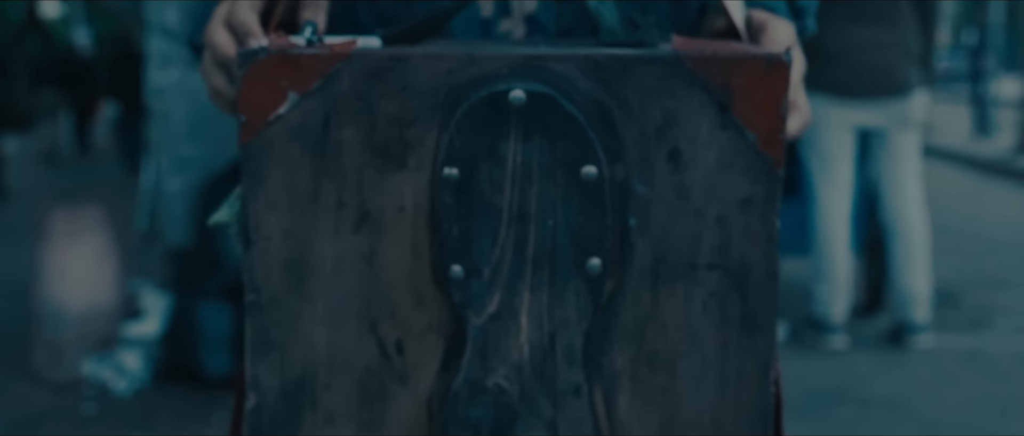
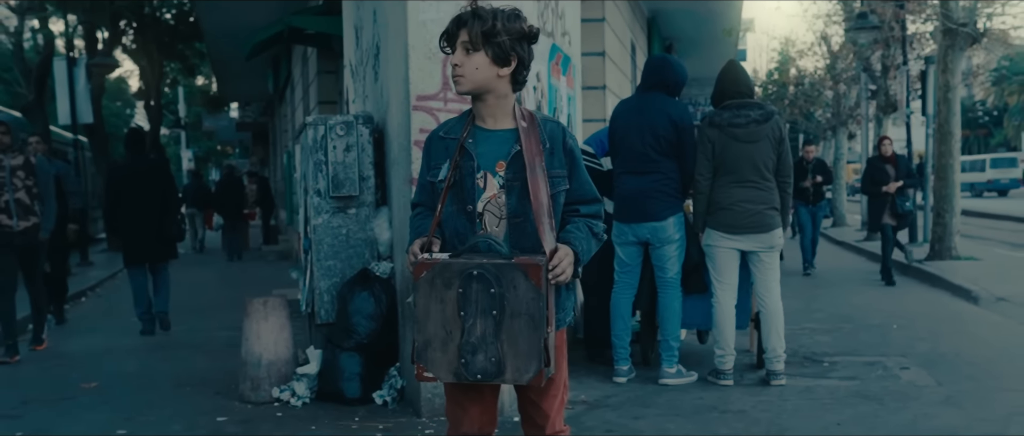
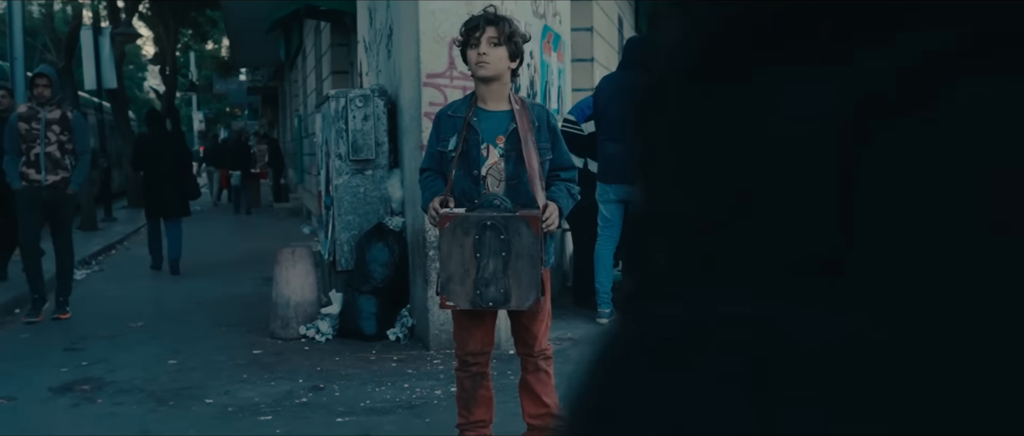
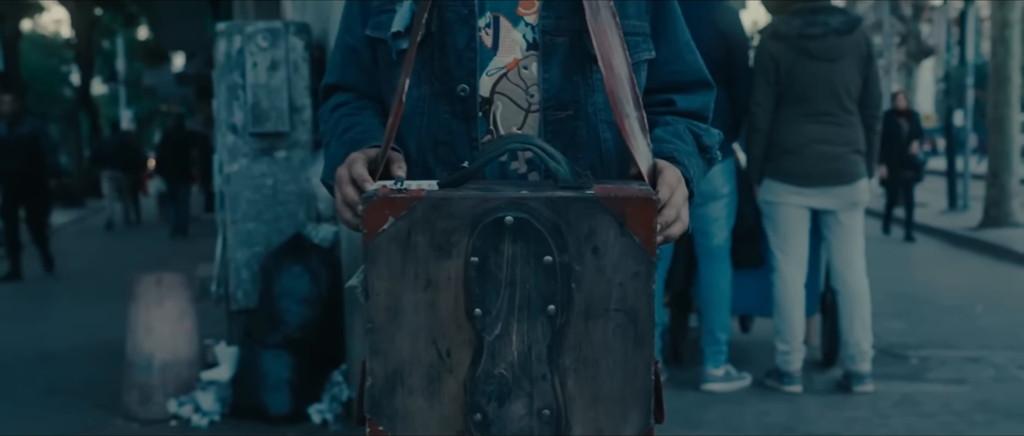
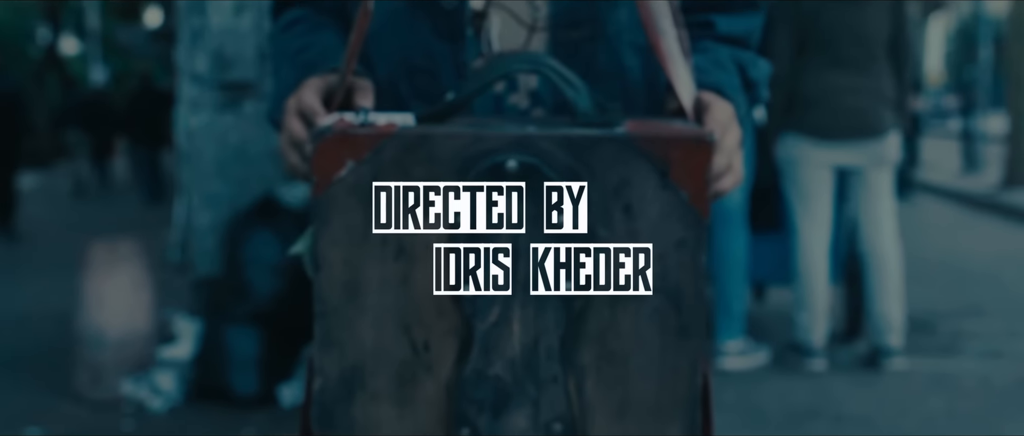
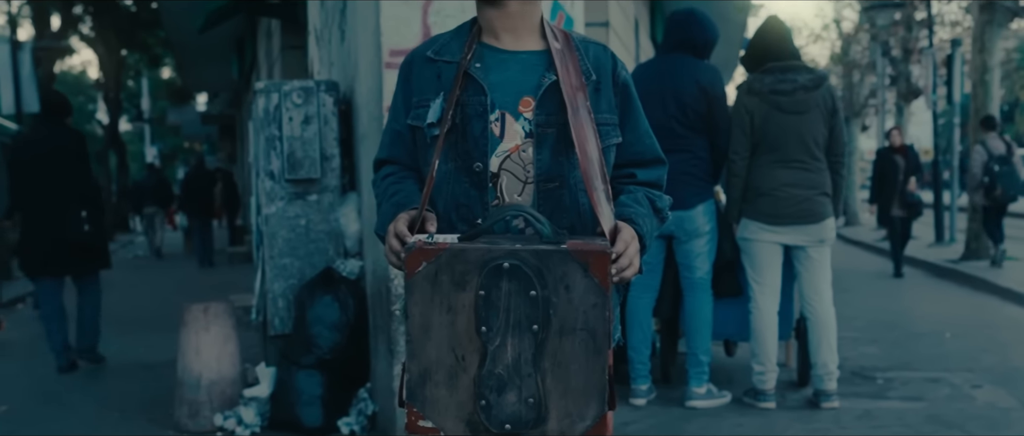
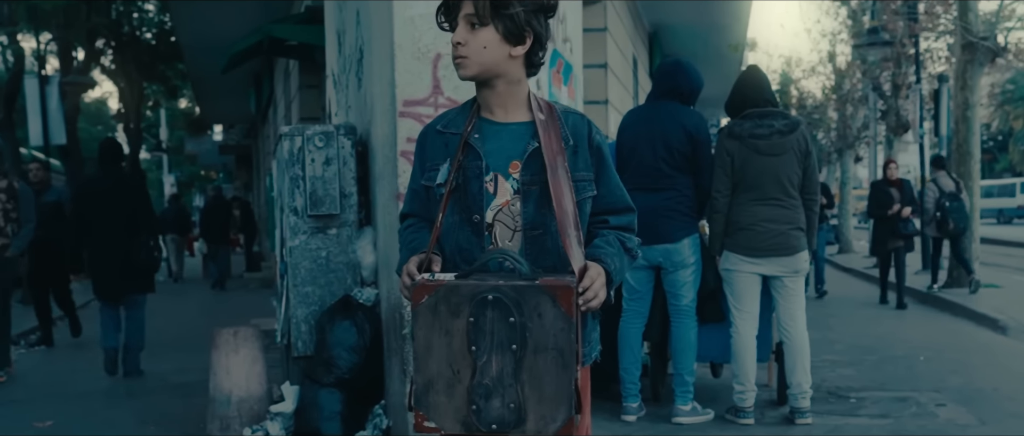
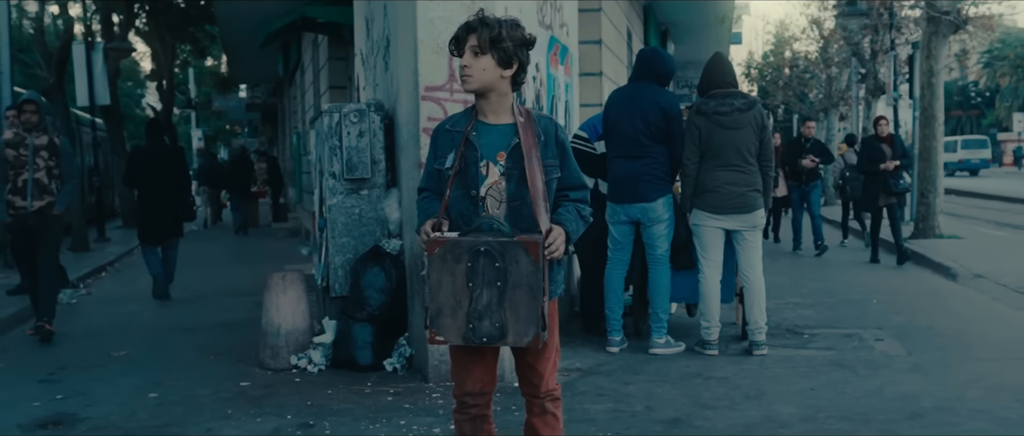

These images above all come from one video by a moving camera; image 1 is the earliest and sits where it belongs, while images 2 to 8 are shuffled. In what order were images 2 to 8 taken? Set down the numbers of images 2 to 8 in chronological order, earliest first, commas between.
5, 4, 6, 7, 2, 8, 3
